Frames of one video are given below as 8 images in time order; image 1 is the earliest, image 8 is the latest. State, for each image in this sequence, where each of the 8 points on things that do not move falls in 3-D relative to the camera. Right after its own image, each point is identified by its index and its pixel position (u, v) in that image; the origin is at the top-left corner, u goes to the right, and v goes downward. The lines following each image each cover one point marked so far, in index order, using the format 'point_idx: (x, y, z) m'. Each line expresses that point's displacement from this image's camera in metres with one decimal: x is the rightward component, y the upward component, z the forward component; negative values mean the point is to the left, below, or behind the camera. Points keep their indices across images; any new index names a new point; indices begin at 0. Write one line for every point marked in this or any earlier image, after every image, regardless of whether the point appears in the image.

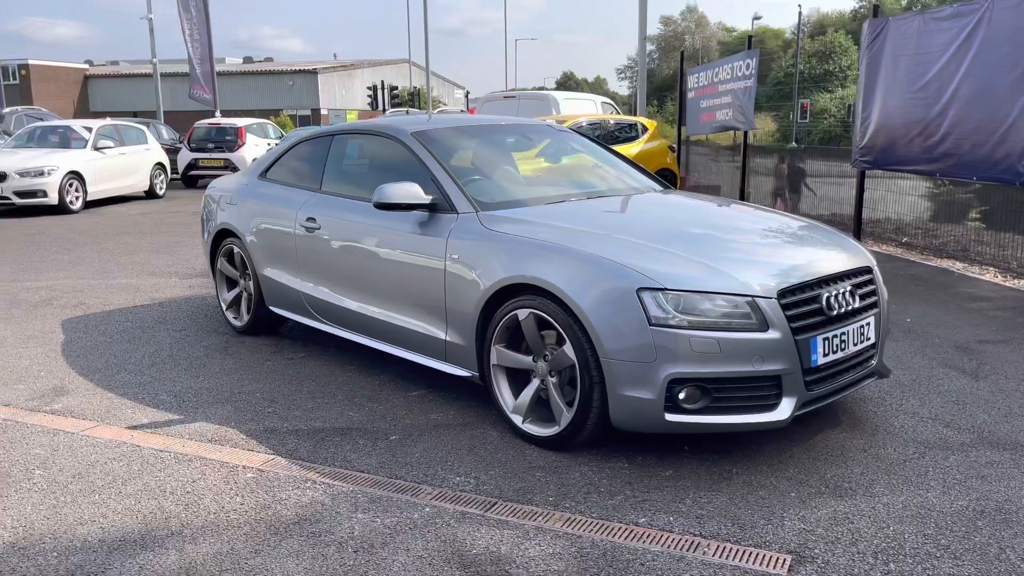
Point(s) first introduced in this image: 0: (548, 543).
0: (+0.1, -0.8, +2.8) m
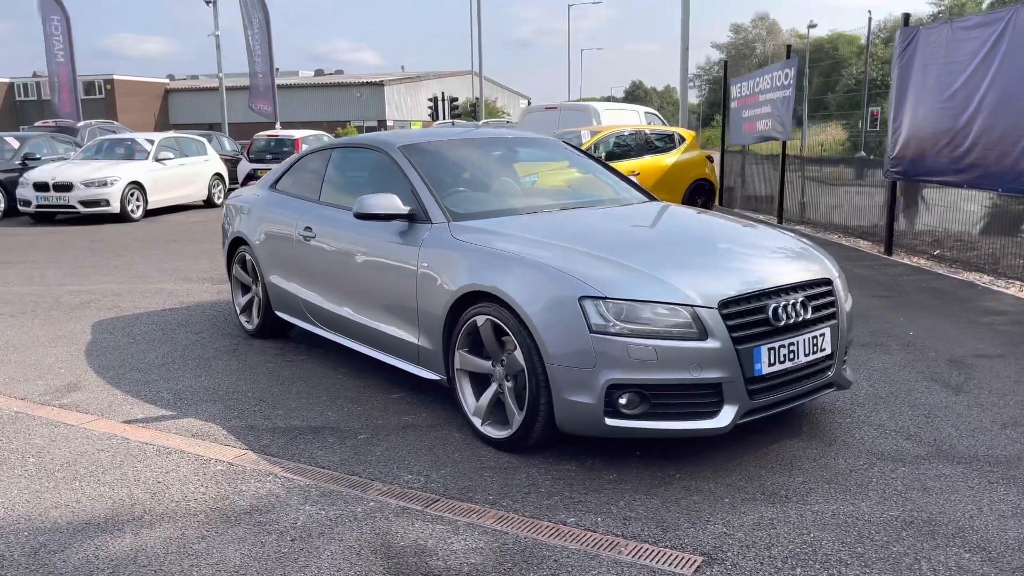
0: (-0.1, -0.9, +3.0) m
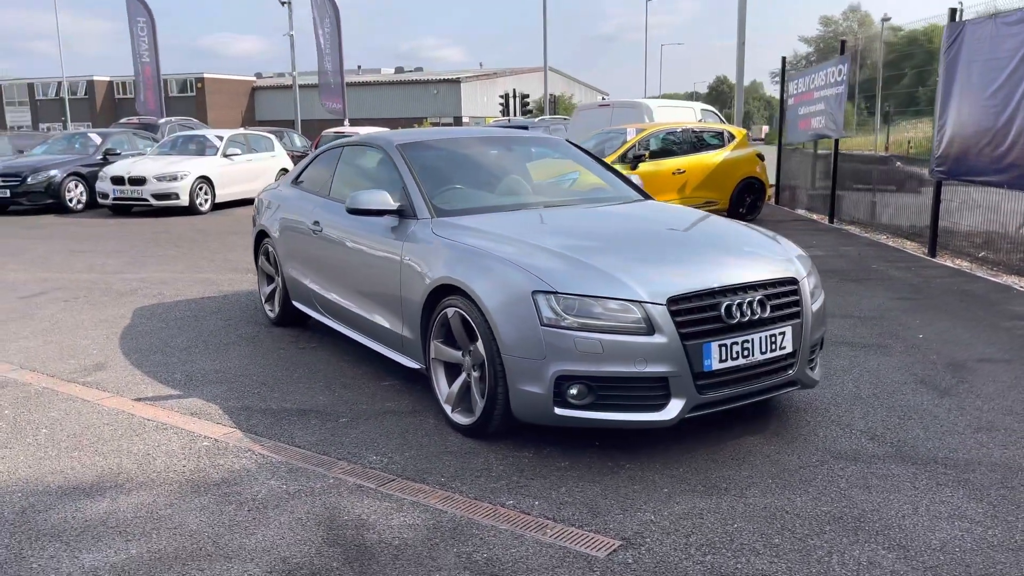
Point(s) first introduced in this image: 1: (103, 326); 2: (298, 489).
0: (-0.4, -0.8, +3.2) m
1: (-3.1, -0.3, +6.4) m
2: (-0.9, -0.8, +3.4) m
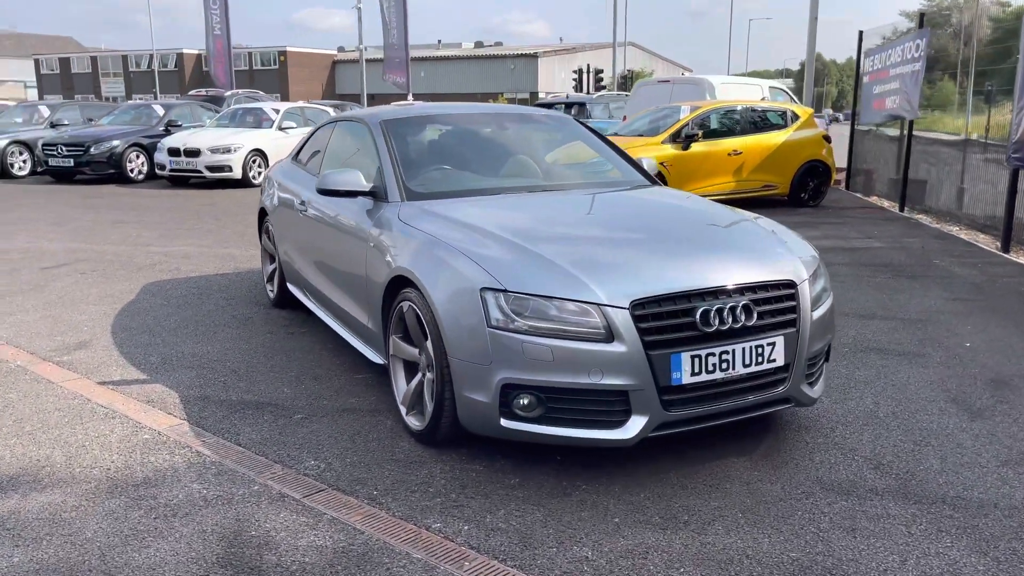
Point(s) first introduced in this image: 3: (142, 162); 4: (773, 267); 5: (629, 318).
0: (-0.6, -0.8, +2.9) m
1: (-3.0, -0.1, +6.3) m
2: (-1.1, -0.8, +3.2) m
3: (-6.8, +2.3, +15.8) m
4: (+1.0, +0.1, +3.4) m
5: (+0.4, -0.1, +3.1) m
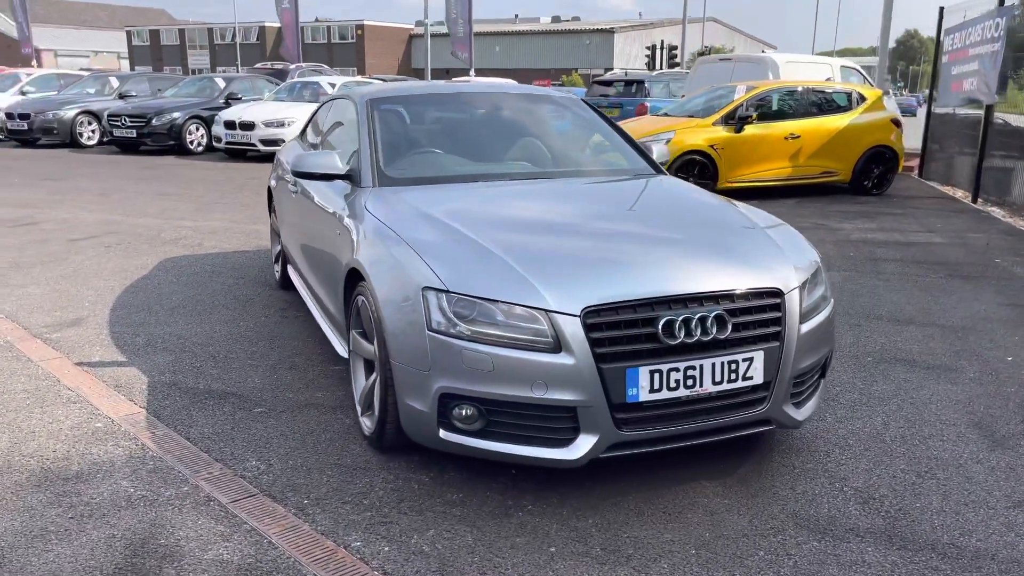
0: (-0.9, -0.8, +2.7) m
1: (-2.9, +0.1, +6.3) m
2: (-1.3, -0.7, +3.0) m
3: (-5.8, +2.9, +16.0) m
4: (+0.9, +0.1, +3.1) m
5: (+0.2, -0.1, +2.8) m
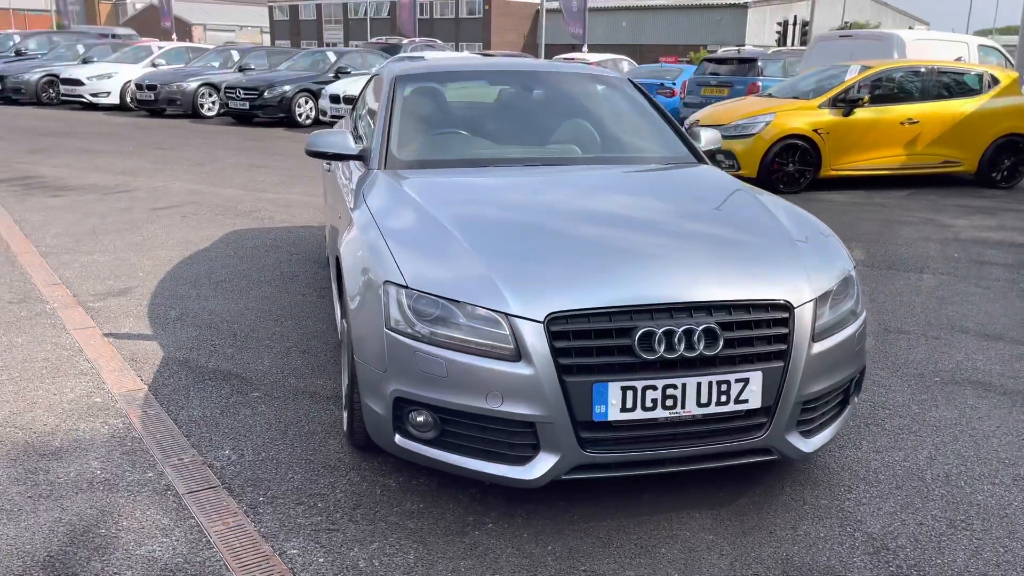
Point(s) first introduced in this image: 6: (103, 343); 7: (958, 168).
0: (-1.0, -0.8, +2.6) m
1: (-2.5, +0.3, +6.4) m
2: (-1.4, -0.7, +3.0) m
3: (-3.9, +3.5, +16.4) m
4: (+0.8, 0.0, +2.7) m
5: (+0.1, -0.1, +2.5) m
6: (-2.1, -0.3, +4.3) m
7: (+5.3, +1.4, +10.1) m
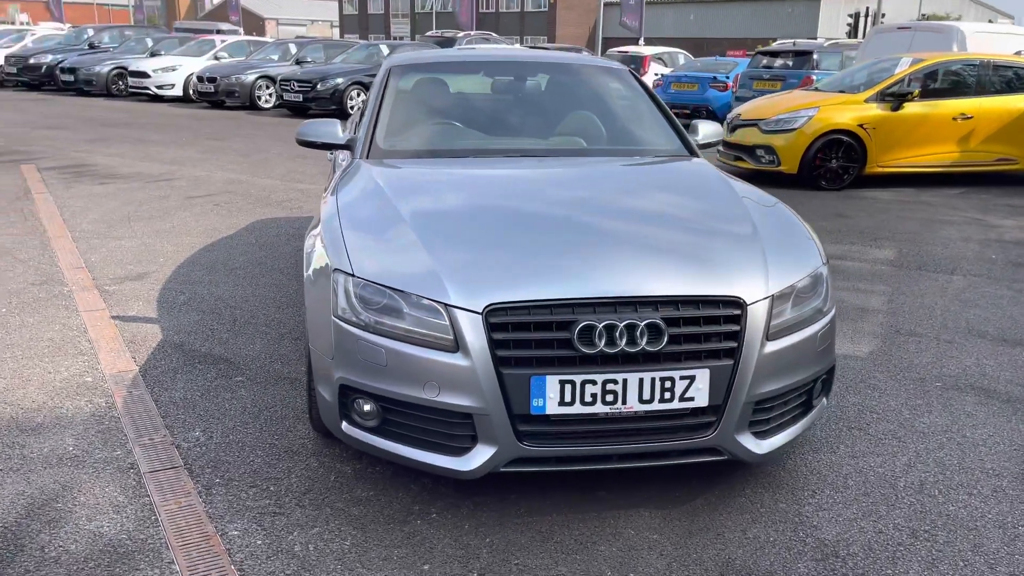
0: (-1.2, -0.7, +2.6) m
1: (-2.3, +0.4, +6.6) m
2: (-1.6, -0.6, +3.1) m
3: (-2.9, +3.7, +16.6) m
4: (+0.6, 0.0, +2.6) m
5: (-0.1, -0.1, +2.5) m
6: (-2.1, -0.2, +4.5) m
7: (+5.7, +1.4, +9.7) m
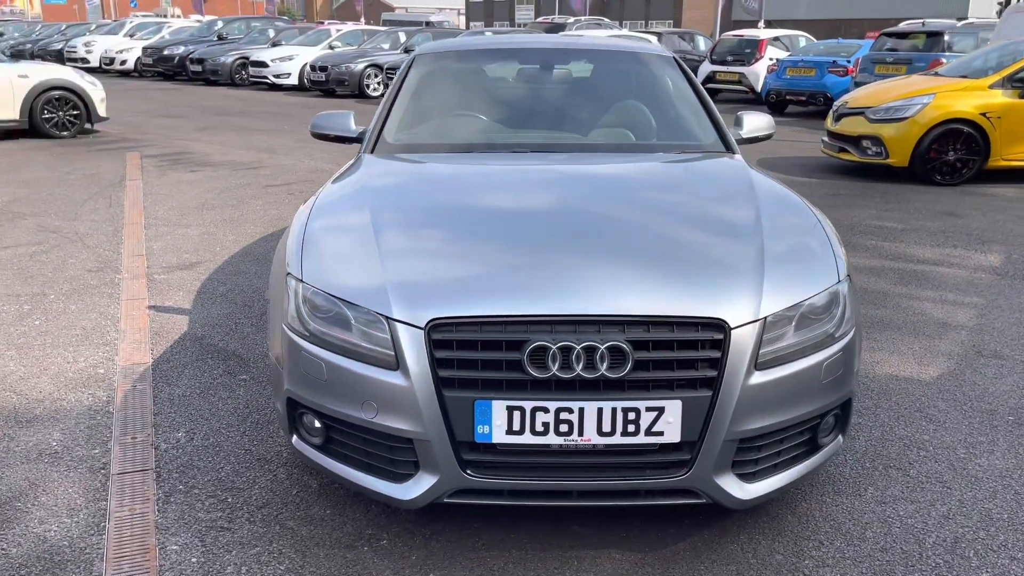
0: (-1.3, -0.7, +2.6) m
1: (-1.9, +0.5, +6.6) m
2: (-1.6, -0.6, +3.0) m
3: (-0.9, +3.9, +16.6) m
4: (+0.5, 0.0, +2.3) m
5: (-0.2, -0.1, +2.2) m
6: (-1.9, -0.1, +4.5) m
7: (+6.5, +1.3, +8.5) m
